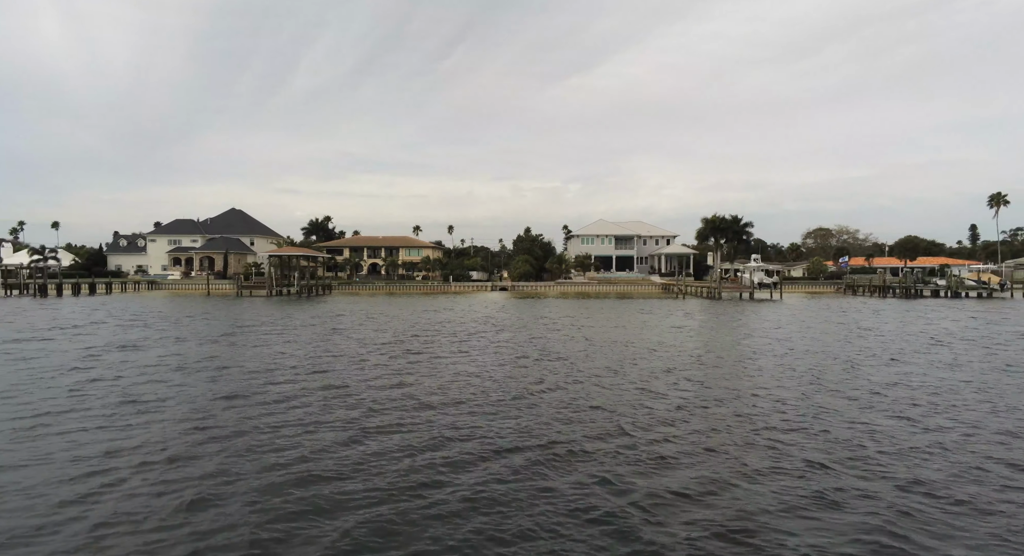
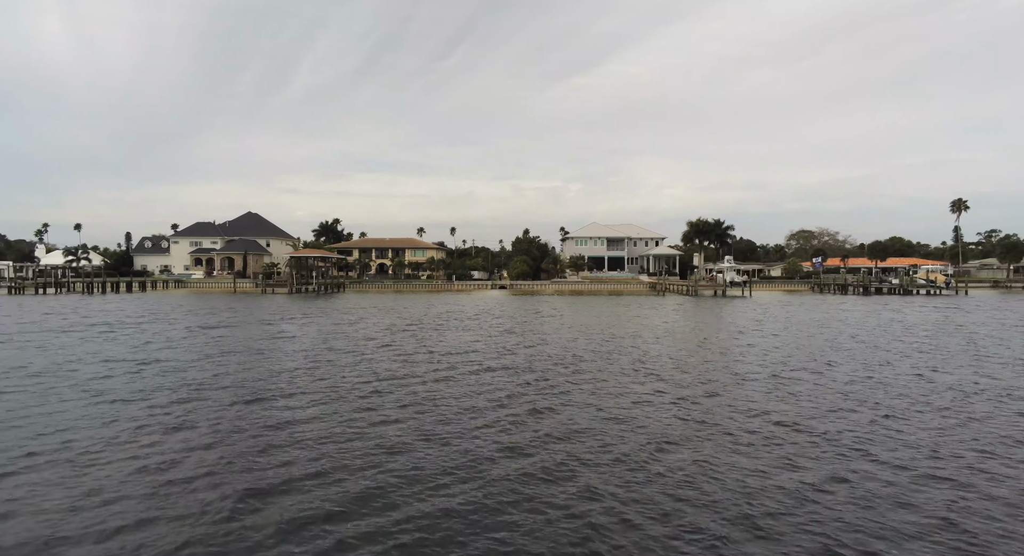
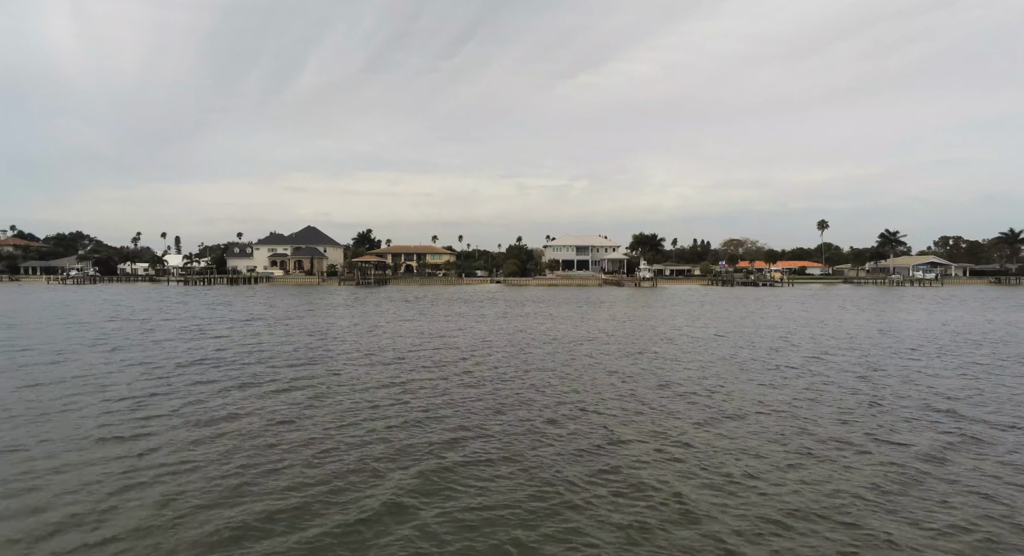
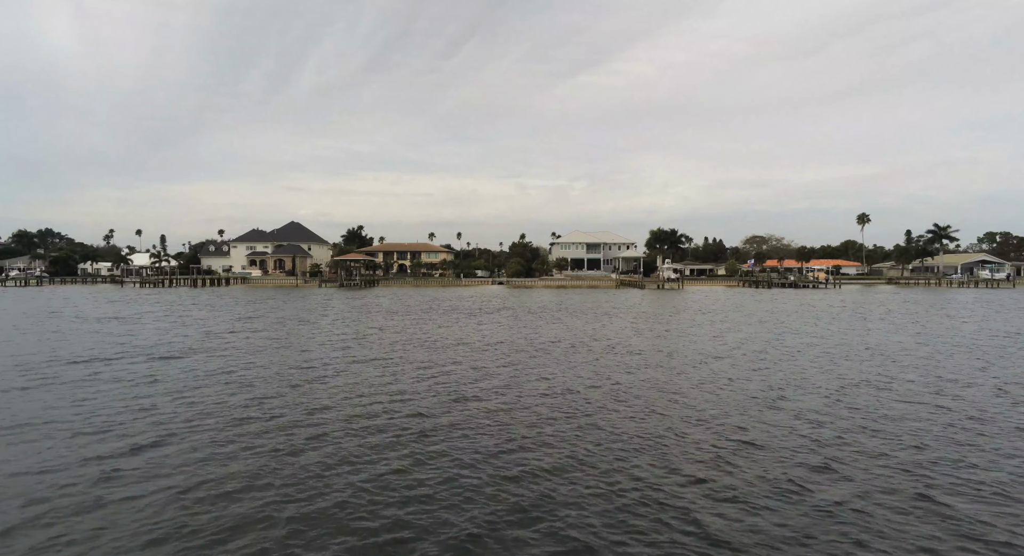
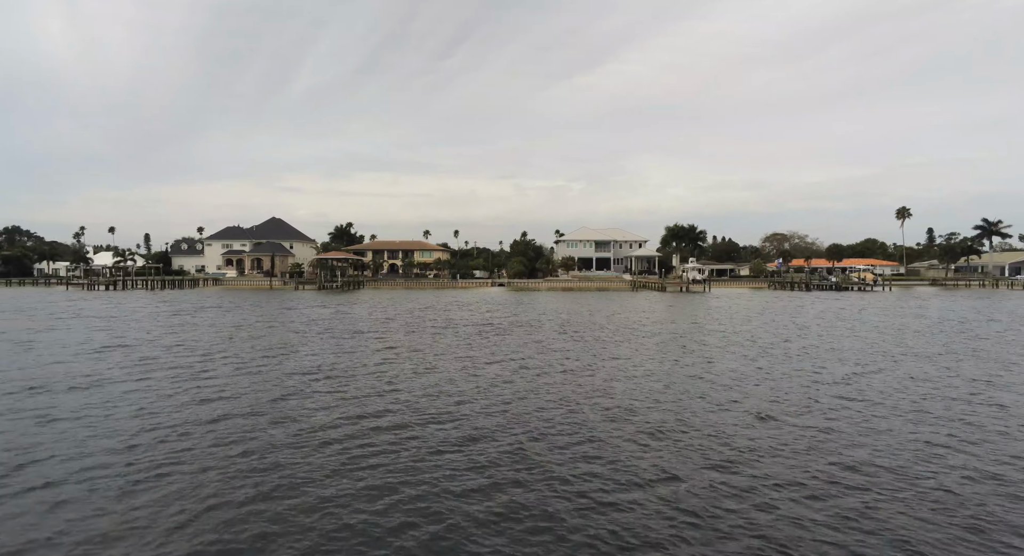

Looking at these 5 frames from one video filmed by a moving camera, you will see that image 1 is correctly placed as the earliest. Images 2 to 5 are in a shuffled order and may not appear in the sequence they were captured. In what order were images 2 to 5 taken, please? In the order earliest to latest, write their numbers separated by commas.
2, 5, 4, 3
